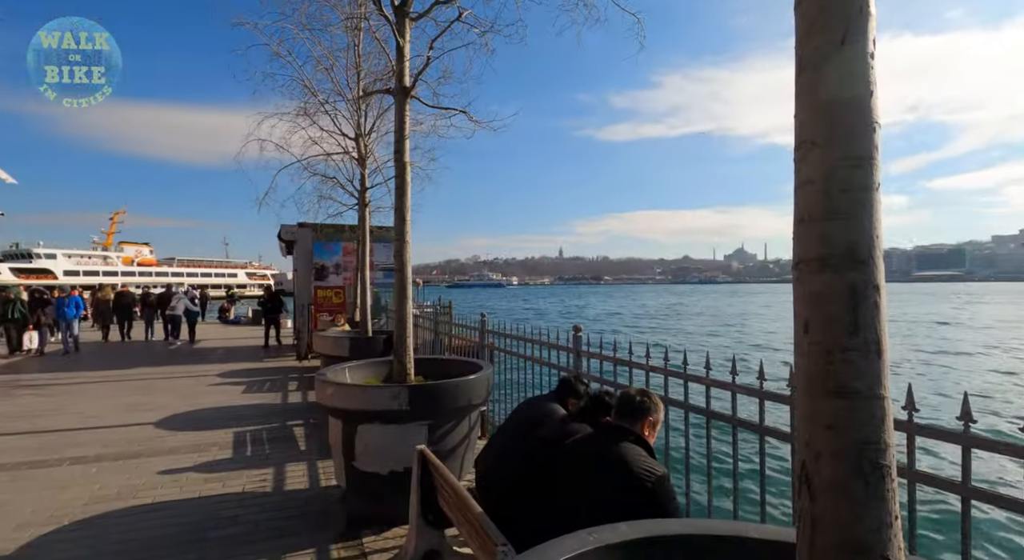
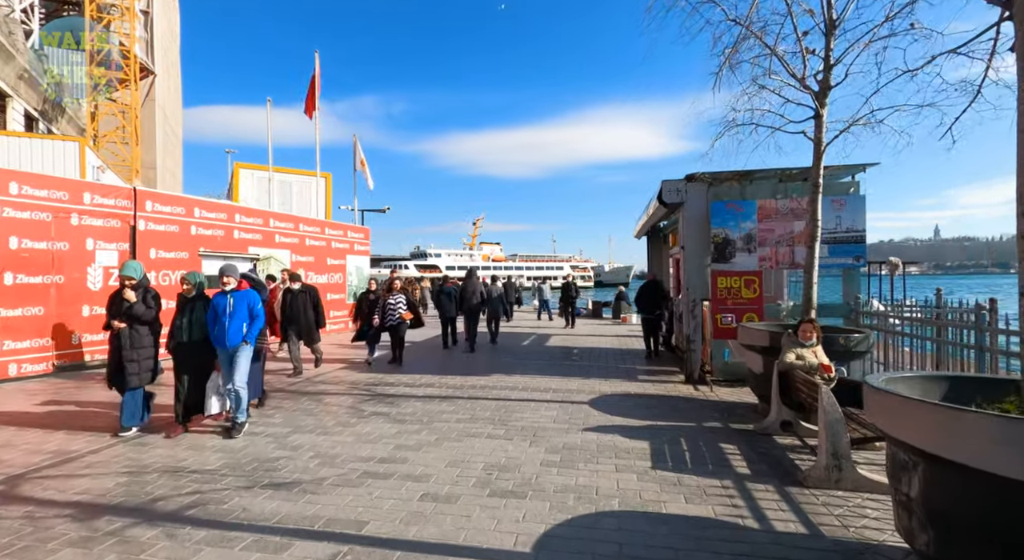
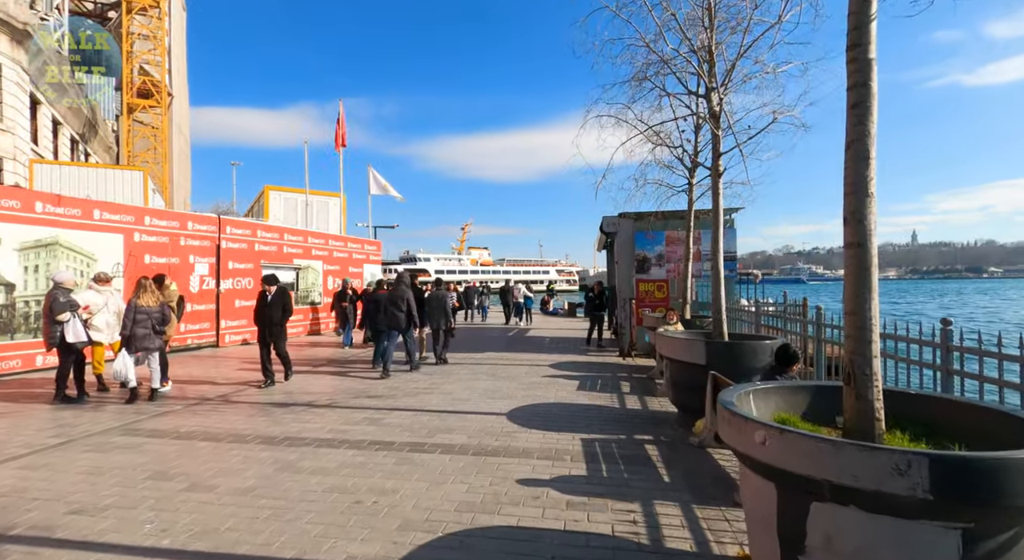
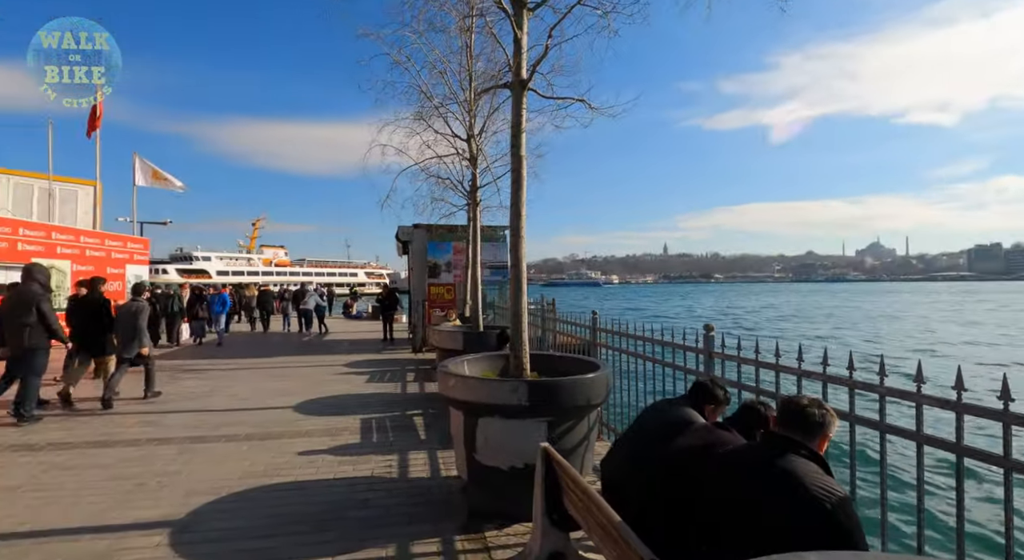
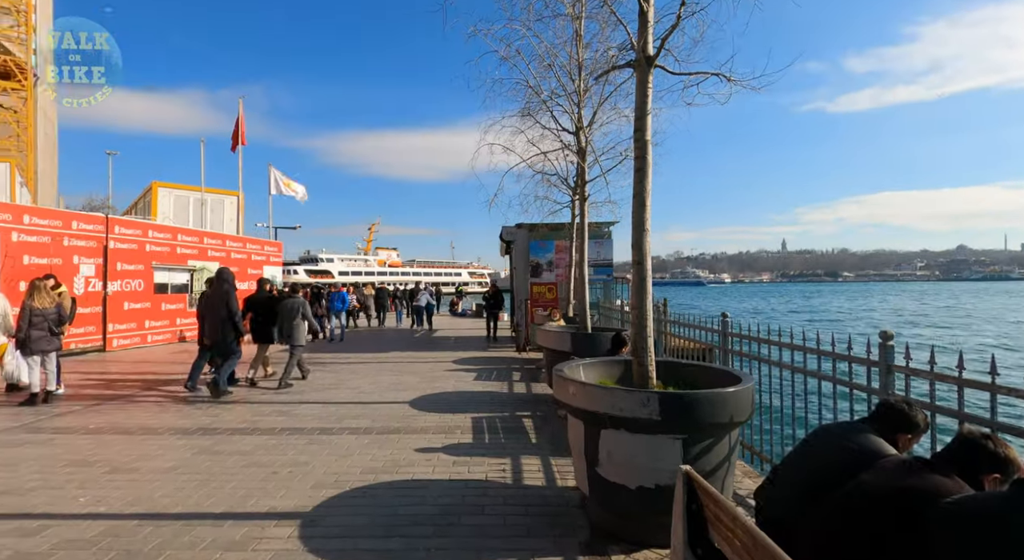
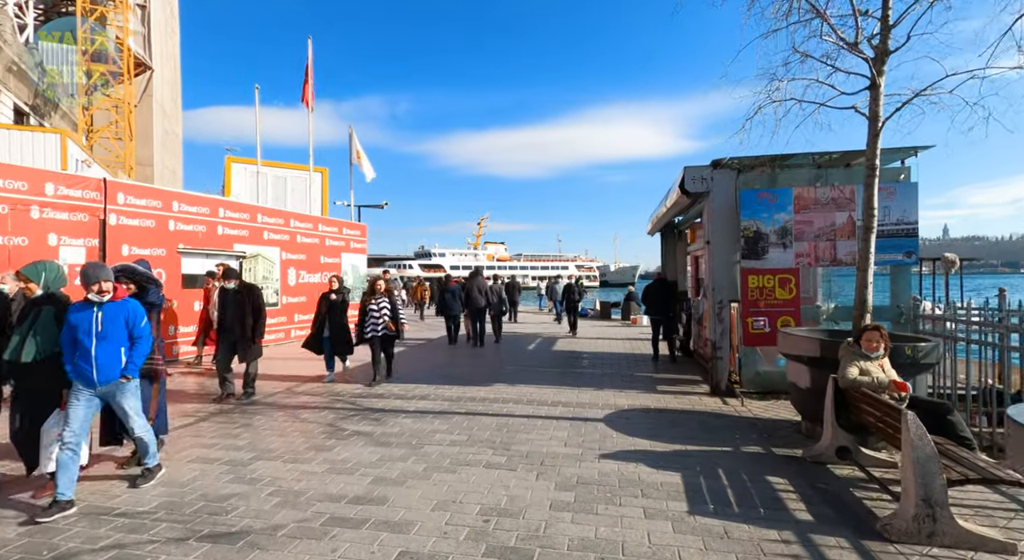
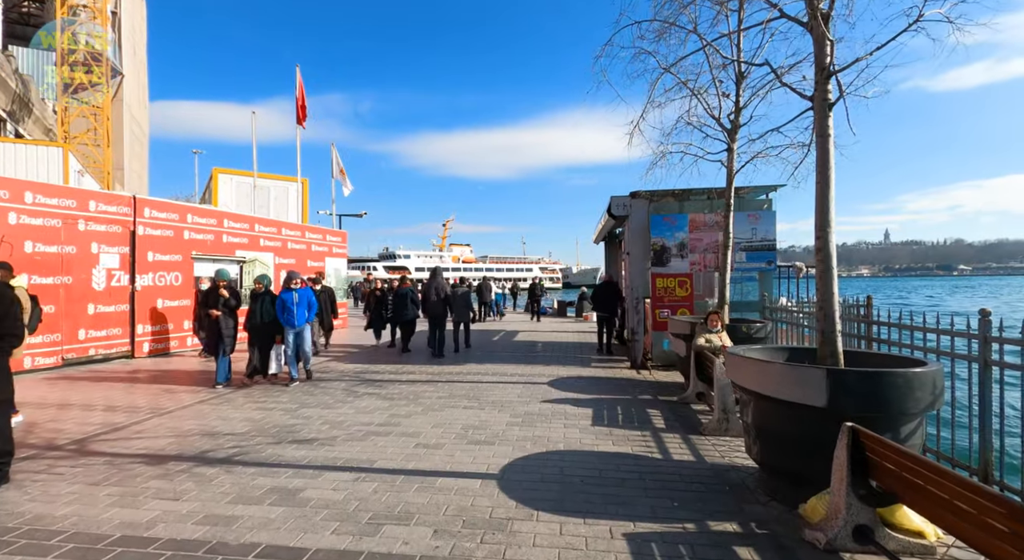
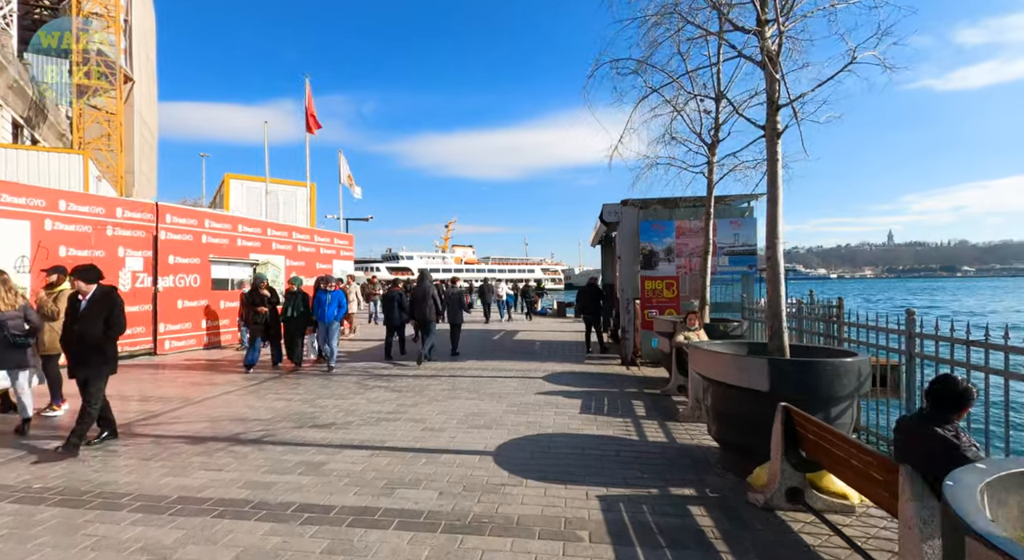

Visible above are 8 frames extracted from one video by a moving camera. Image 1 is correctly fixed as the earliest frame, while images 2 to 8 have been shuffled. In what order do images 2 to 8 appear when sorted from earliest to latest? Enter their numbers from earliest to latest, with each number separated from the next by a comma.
4, 5, 3, 8, 7, 2, 6
